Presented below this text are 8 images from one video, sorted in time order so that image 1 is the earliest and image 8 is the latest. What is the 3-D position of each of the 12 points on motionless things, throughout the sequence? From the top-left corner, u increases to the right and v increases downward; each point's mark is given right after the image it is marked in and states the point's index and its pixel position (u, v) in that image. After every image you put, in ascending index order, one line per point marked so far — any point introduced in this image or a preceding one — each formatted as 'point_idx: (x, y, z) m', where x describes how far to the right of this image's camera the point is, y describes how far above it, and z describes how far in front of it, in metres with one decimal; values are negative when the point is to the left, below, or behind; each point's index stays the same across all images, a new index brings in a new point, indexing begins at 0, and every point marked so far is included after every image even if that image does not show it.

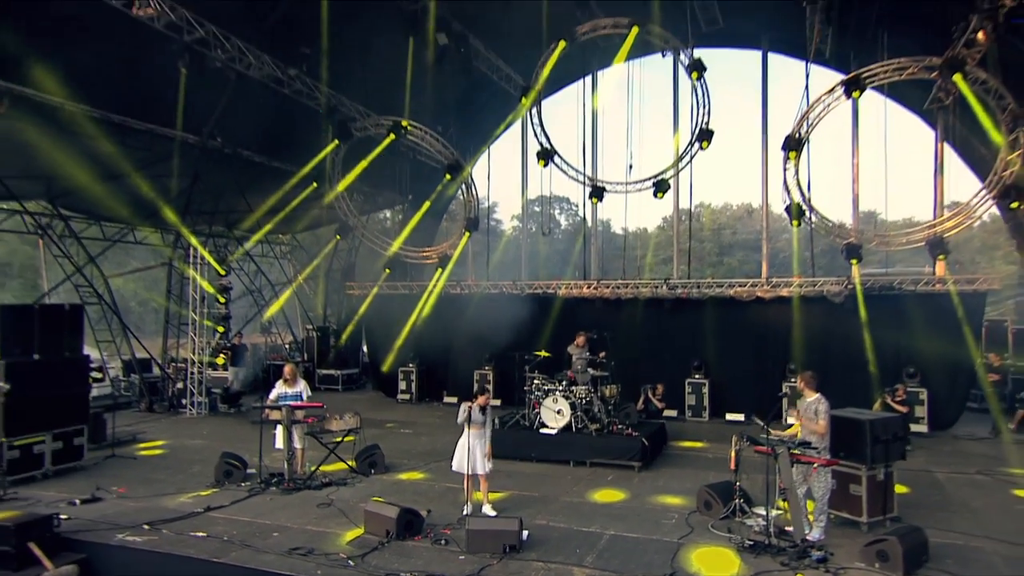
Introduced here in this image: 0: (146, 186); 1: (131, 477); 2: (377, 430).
0: (-7.8, +2.0, +12.6) m
1: (-5.7, -2.9, +8.7) m
2: (-2.6, -2.7, +11.1) m
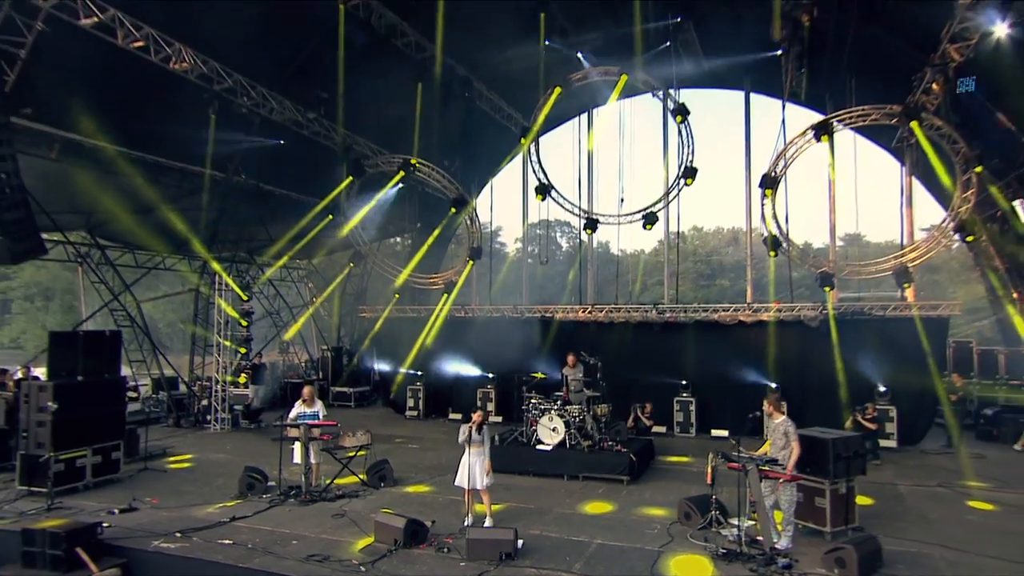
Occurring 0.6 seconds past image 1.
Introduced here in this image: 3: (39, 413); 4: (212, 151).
0: (-7.8, +1.4, +13.5) m
1: (-5.7, -3.3, +9.5) m
2: (-2.6, -3.2, +11.9) m
3: (-7.4, -2.0, +9.1) m
4: (-6.6, +2.8, +13.0) m
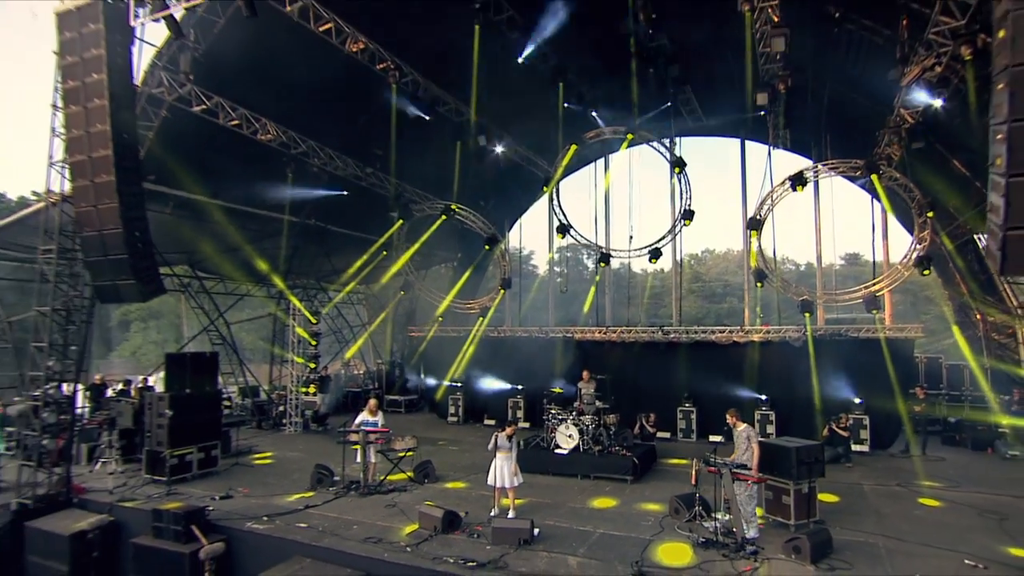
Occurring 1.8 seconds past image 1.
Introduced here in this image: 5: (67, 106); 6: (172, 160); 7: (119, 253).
0: (-7.0, +0.8, +16.0) m
1: (-5.3, -3.9, +11.8) m
2: (-1.9, -3.8, +13.8) m
3: (-7.0, -2.6, +11.4) m
4: (-5.9, +2.1, +15.3) m
5: (-7.7, +3.1, +10.1) m
6: (-7.2, +2.6, +12.2) m
7: (-6.7, +0.6, +9.9) m
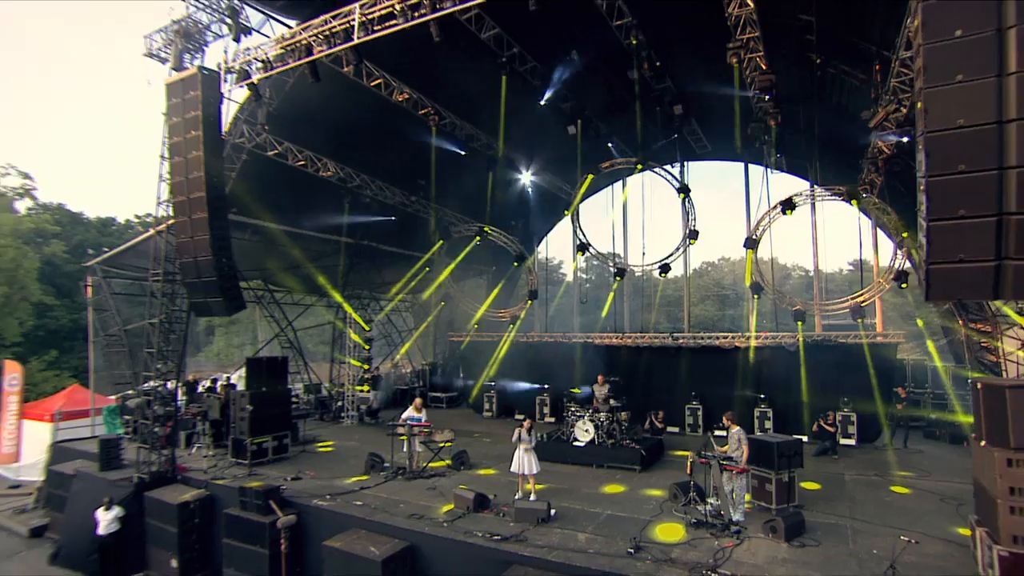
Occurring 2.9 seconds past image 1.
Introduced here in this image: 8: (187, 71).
0: (-6.1, +0.5, +18.2) m
1: (-4.6, -4.2, +13.9) m
2: (-1.1, -4.1, +15.7) m
3: (-6.4, -2.9, +13.7) m
4: (-5.0, +1.8, +17.4) m
5: (-7.2, +2.8, +12.4) m
6: (-6.6, +2.3, +14.4) m
7: (-6.3, +0.2, +12.1) m
8: (-6.9, +4.6, +12.4) m
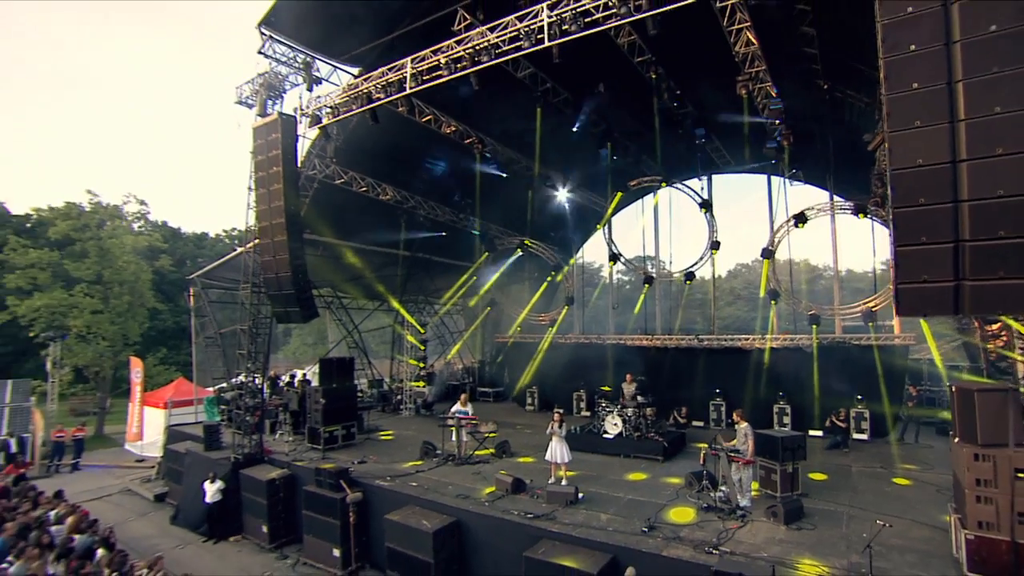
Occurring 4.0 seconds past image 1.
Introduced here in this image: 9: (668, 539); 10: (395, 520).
0: (-4.7, +0.3, +20.3) m
1: (-3.6, -4.5, +15.9) m
2: (0.0, -4.3, +17.3) m
3: (-5.4, -3.1, +15.9) m
4: (-3.7, +1.6, +19.4) m
5: (-6.4, +2.5, +14.6) m
6: (-5.5, +2.0, +16.5) m
7: (-5.5, 0.0, +14.3) m
8: (-6.1, +4.3, +14.6) m
9: (+2.6, -4.2, +9.7) m
10: (-2.3, -4.6, +11.5) m
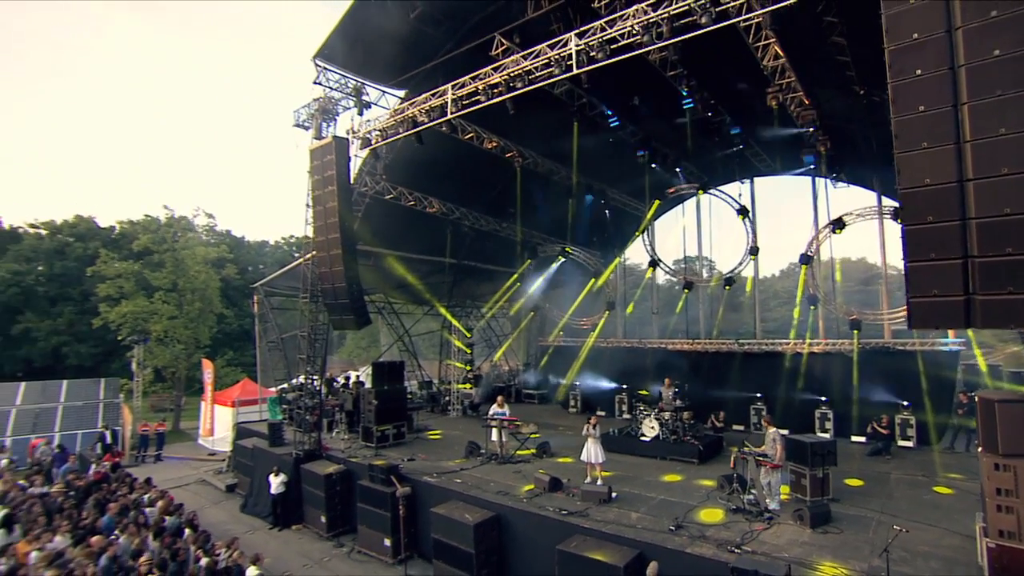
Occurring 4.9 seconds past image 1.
0: (-3.2, 0.0, +21.4) m
1: (-2.5, -4.7, +17.0) m
2: (+1.3, -4.5, +18.1) m
3: (-4.2, -3.4, +17.1) m
4: (-2.3, +1.4, +20.5) m
5: (-5.4, +2.2, +15.9) m
6: (-4.4, +1.8, +17.8) m
7: (-4.5, -0.3, +15.5) m
8: (-5.1, +4.1, +15.9) m
9: (+3.2, -4.4, +10.3) m
10: (-1.5, -4.8, +12.4) m
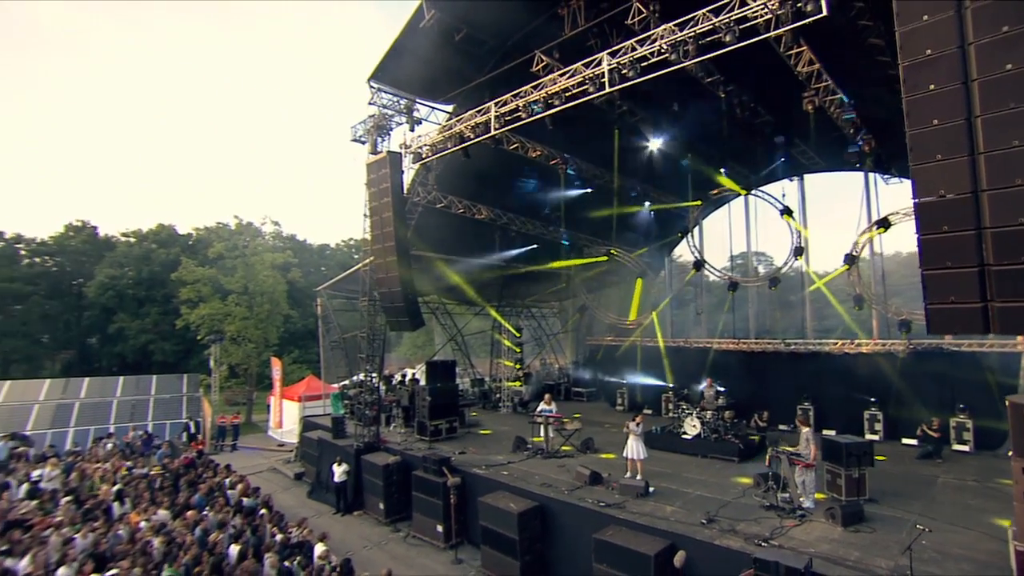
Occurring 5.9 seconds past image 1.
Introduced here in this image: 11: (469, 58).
0: (-1.4, -0.1, +22.4) m
1: (-1.1, -4.8, +18.0) m
2: (+2.8, -4.6, +18.7) m
3: (-2.8, -3.5, +18.3) m
4: (-0.6, +1.3, +21.4) m
5: (-4.1, +2.1, +17.2) m
6: (-2.9, +1.7, +18.9) m
7: (-3.3, -0.4, +16.7) m
8: (-3.9, +3.9, +17.1) m
9: (+3.9, -4.5, +10.8) m
10: (-0.6, -4.9, +13.4) m
11: (-1.2, +6.5, +16.5) m
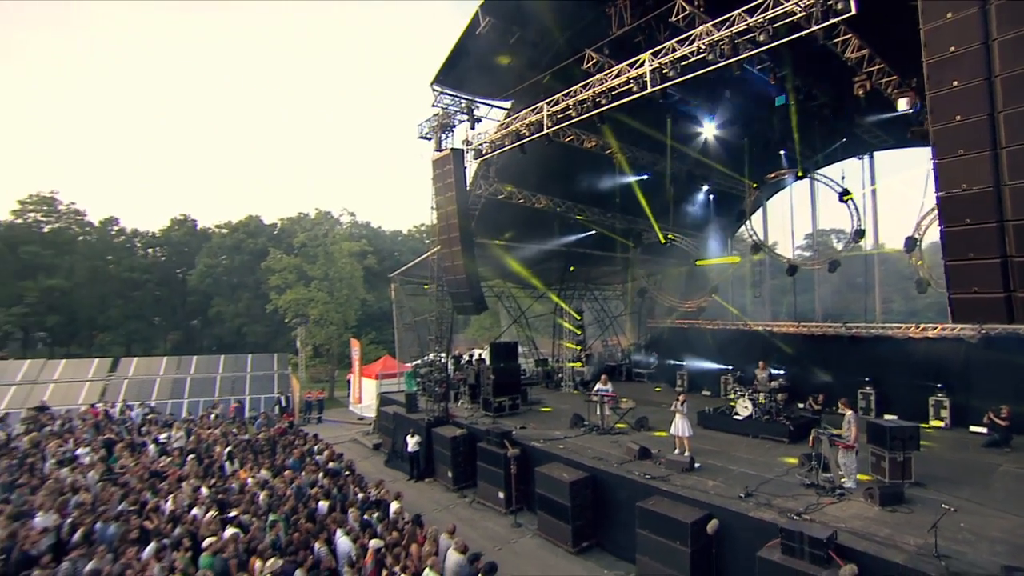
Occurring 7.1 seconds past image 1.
0: (+1.0, +0.5, +23.6) m
1: (+0.8, -4.4, +19.3) m
2: (+4.7, -4.1, +19.5) m
3: (-0.9, -3.1, +19.7) m
4: (+1.6, +1.9, +22.4) m
5: (-2.4, +2.5, +18.7) m
6: (-1.0, +2.1, +20.2) m
7: (-1.5, 0.0, +18.1) m
8: (-2.2, +4.3, +18.5) m
9: (+4.9, -4.3, +11.5) m
10: (+0.7, -4.6, +14.6) m
11: (+0.4, +6.9, +17.4) m
